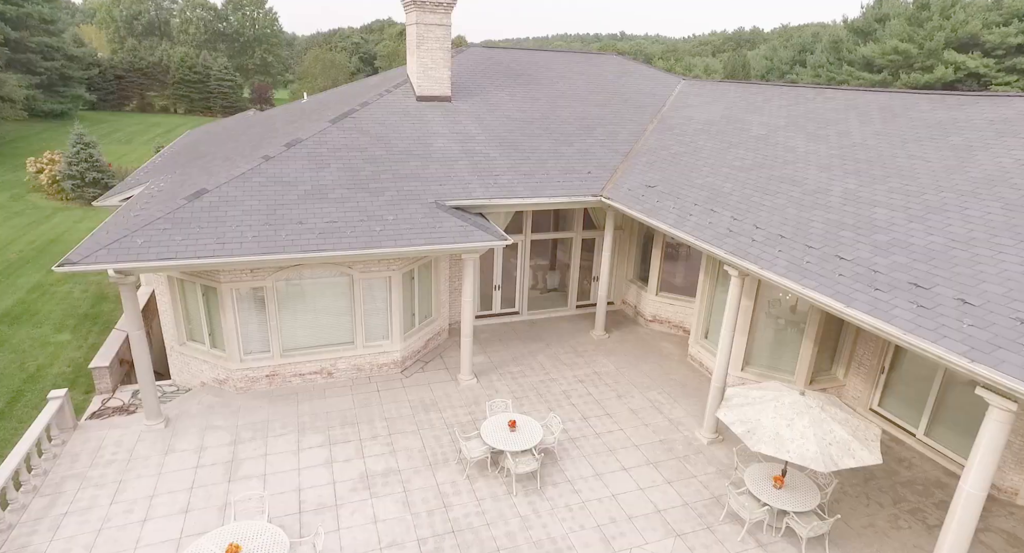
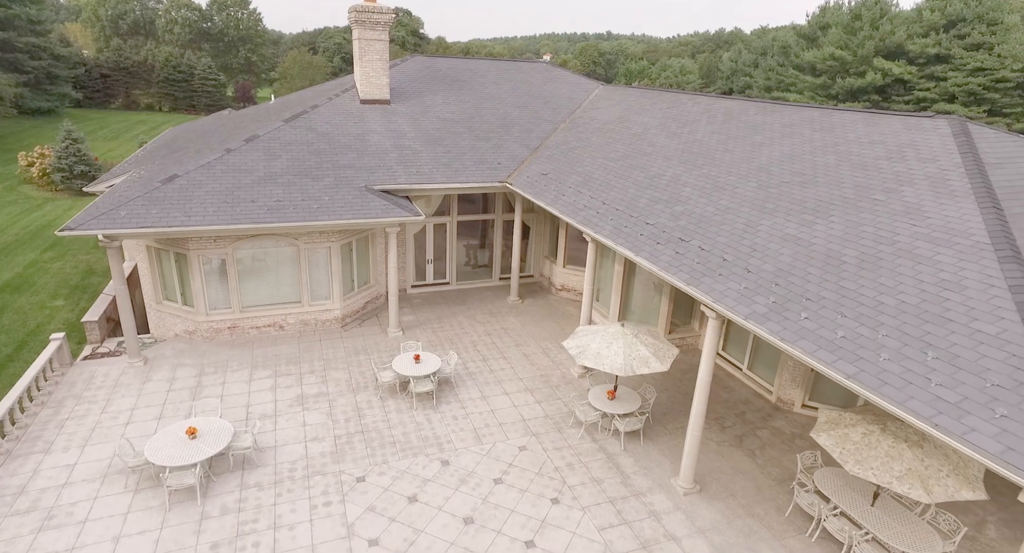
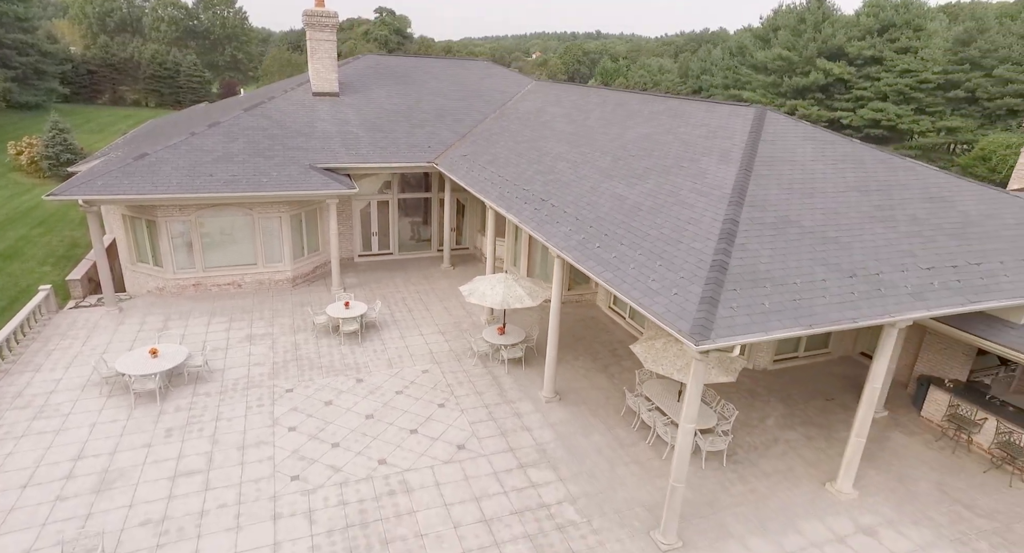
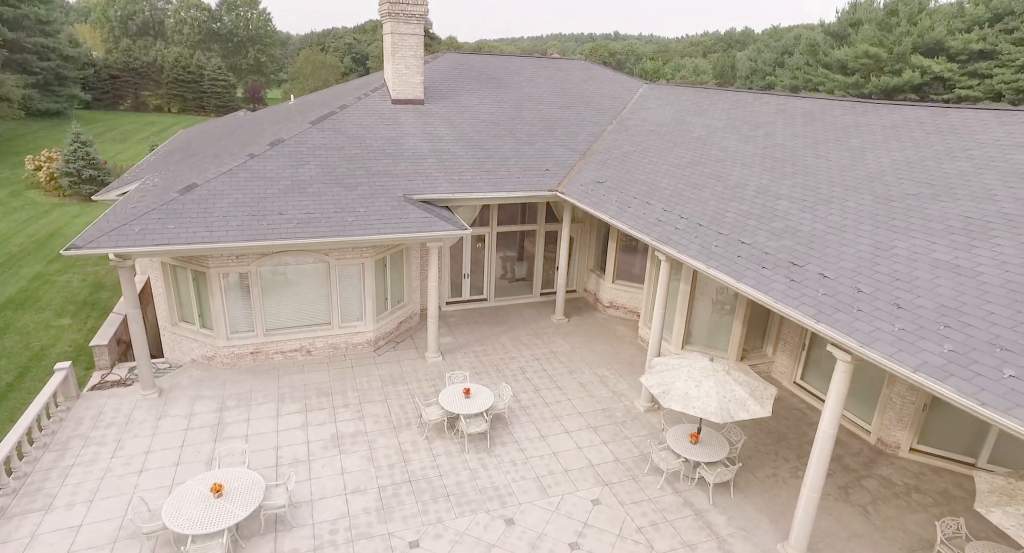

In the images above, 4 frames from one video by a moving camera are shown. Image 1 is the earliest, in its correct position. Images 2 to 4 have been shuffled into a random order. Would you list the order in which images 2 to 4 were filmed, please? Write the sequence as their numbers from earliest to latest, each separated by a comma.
4, 2, 3
